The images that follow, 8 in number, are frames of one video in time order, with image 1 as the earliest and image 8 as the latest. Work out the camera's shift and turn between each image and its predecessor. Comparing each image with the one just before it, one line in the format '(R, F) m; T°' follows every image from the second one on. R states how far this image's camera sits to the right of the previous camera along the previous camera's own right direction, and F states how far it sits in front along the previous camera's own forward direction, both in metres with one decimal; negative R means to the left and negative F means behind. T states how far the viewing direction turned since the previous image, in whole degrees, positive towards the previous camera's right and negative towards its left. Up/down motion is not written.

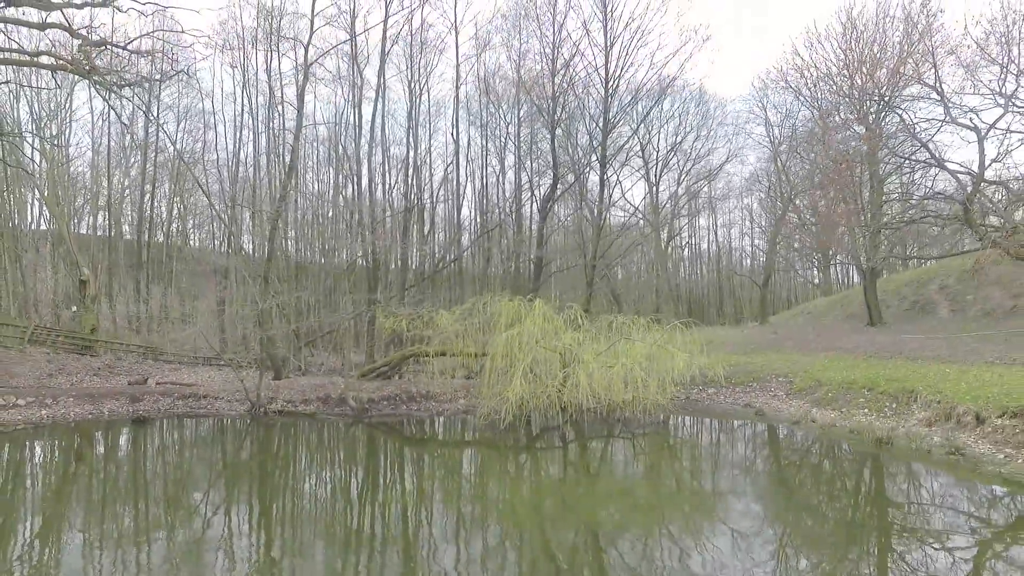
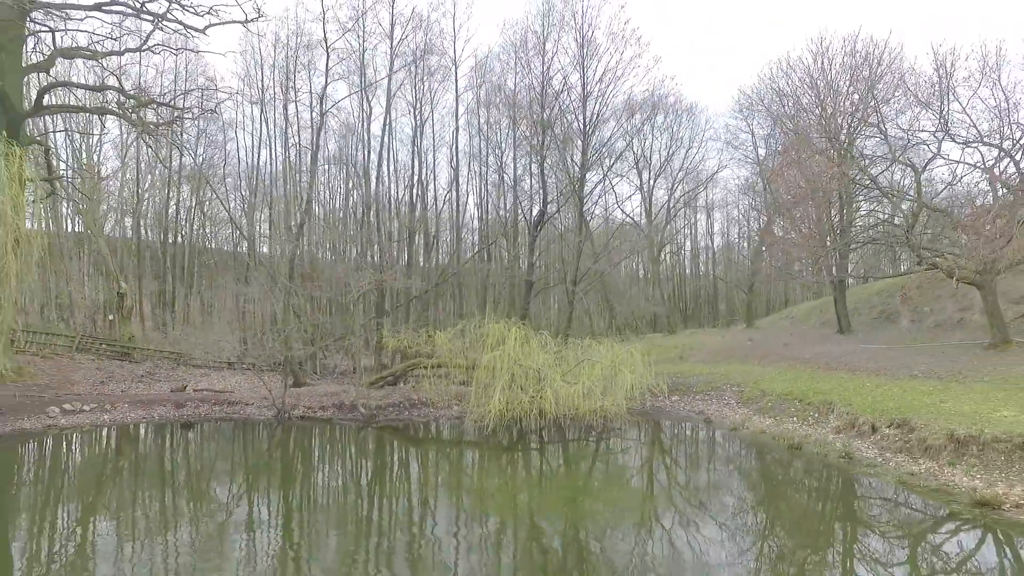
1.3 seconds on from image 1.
(+0.4, -1.4) m; -1°
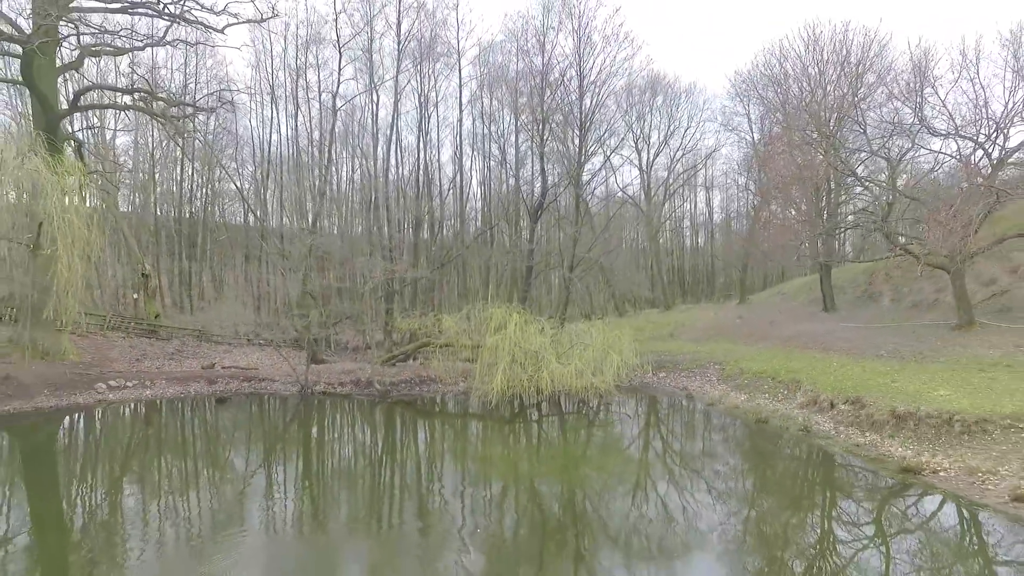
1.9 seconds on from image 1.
(0.0, -0.9) m; 0°
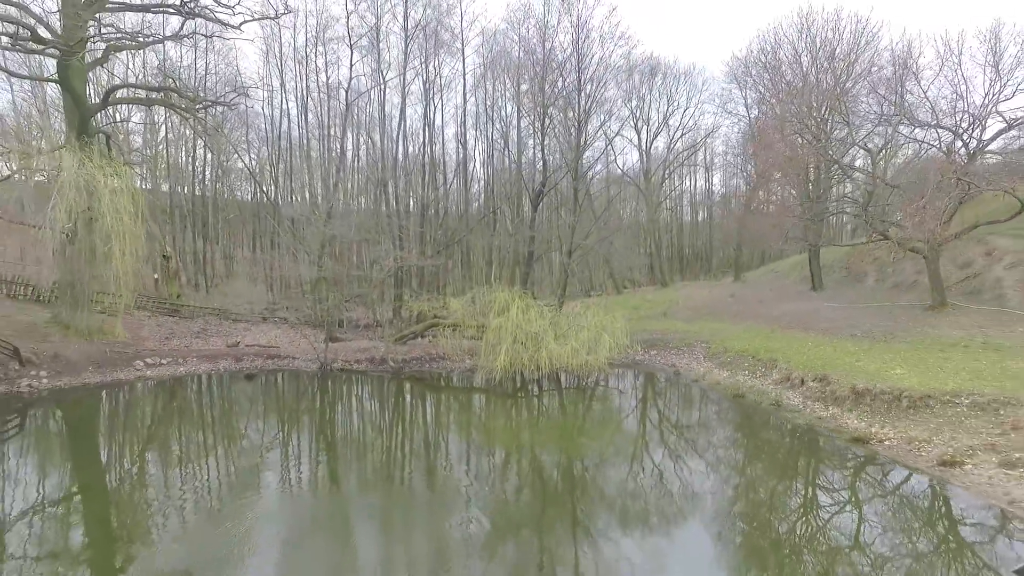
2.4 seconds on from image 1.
(0.0, -0.9) m; 0°
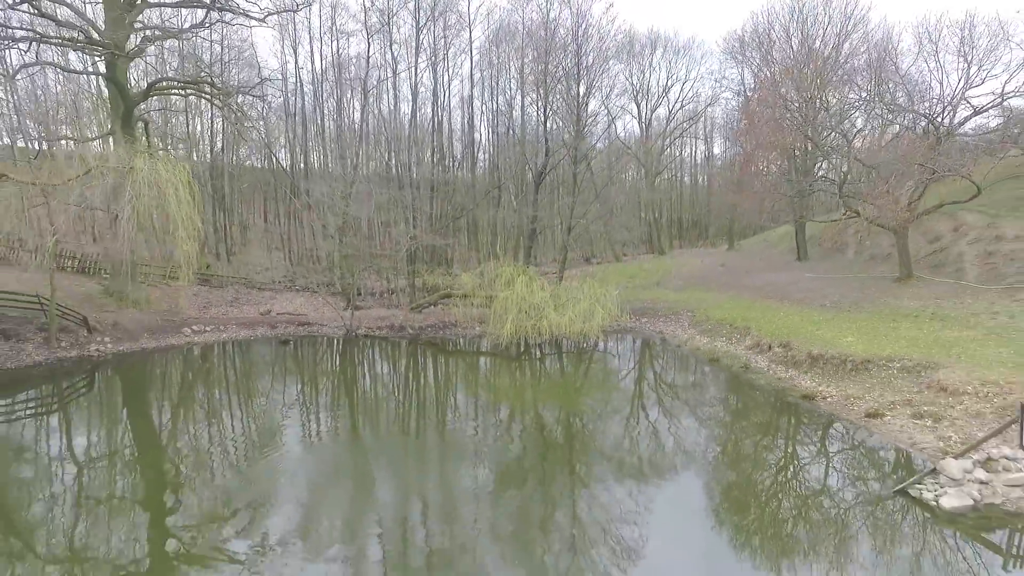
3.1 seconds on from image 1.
(0.0, -1.4) m; 0°
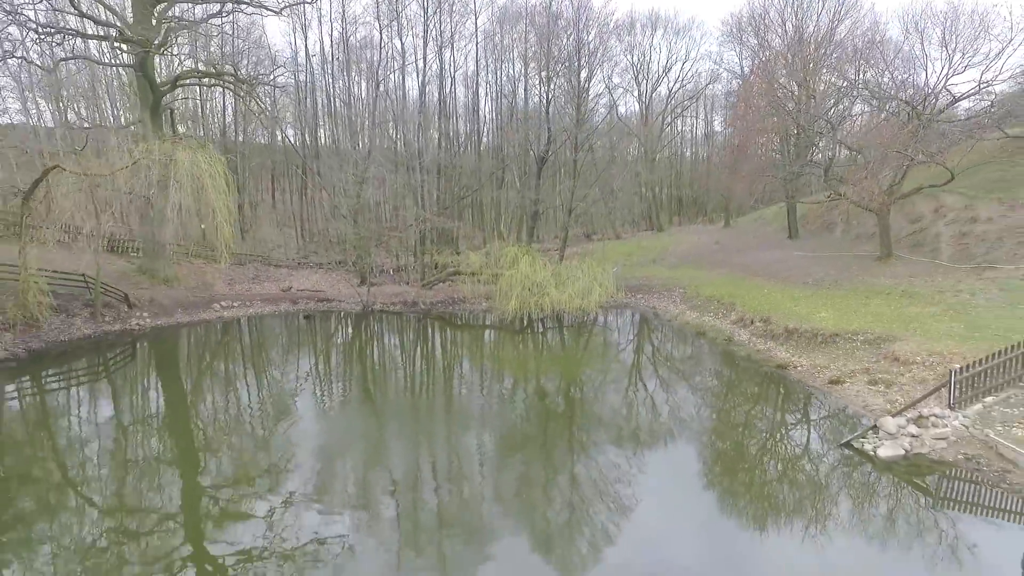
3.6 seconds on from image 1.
(-0.1, -1.0) m; 0°
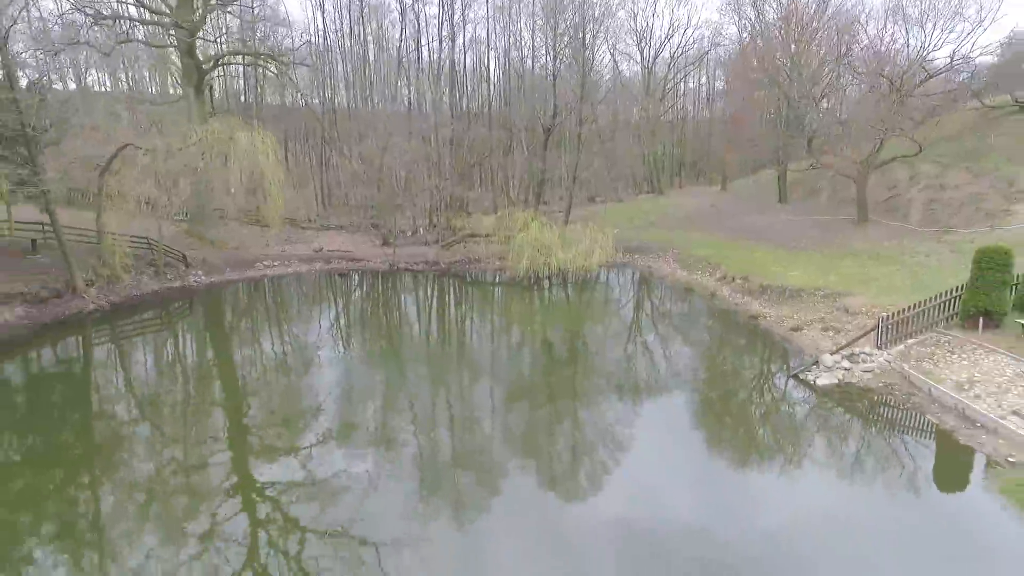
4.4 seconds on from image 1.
(-0.2, -1.7) m; 0°
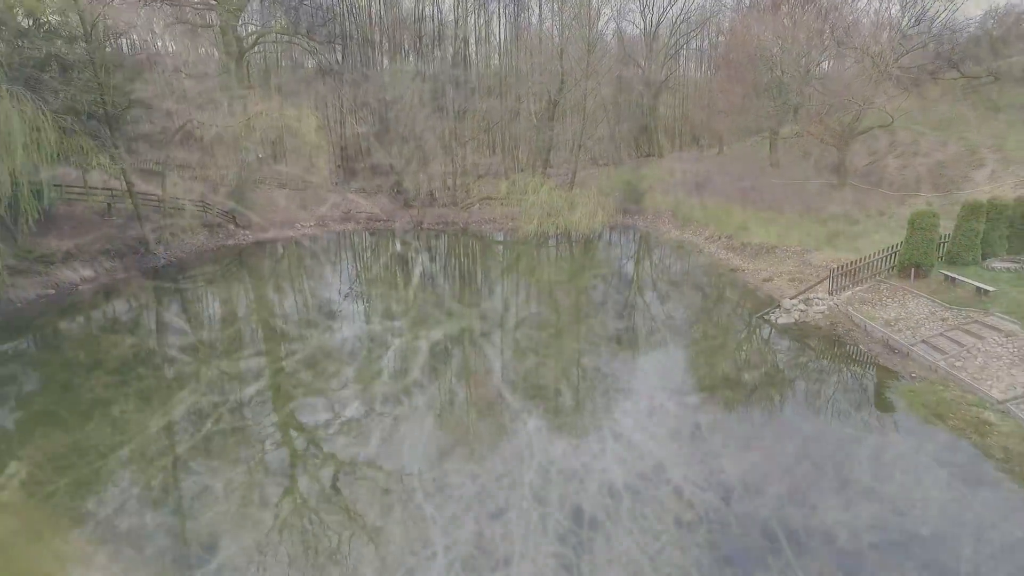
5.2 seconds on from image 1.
(-0.3, -1.9) m; 0°
